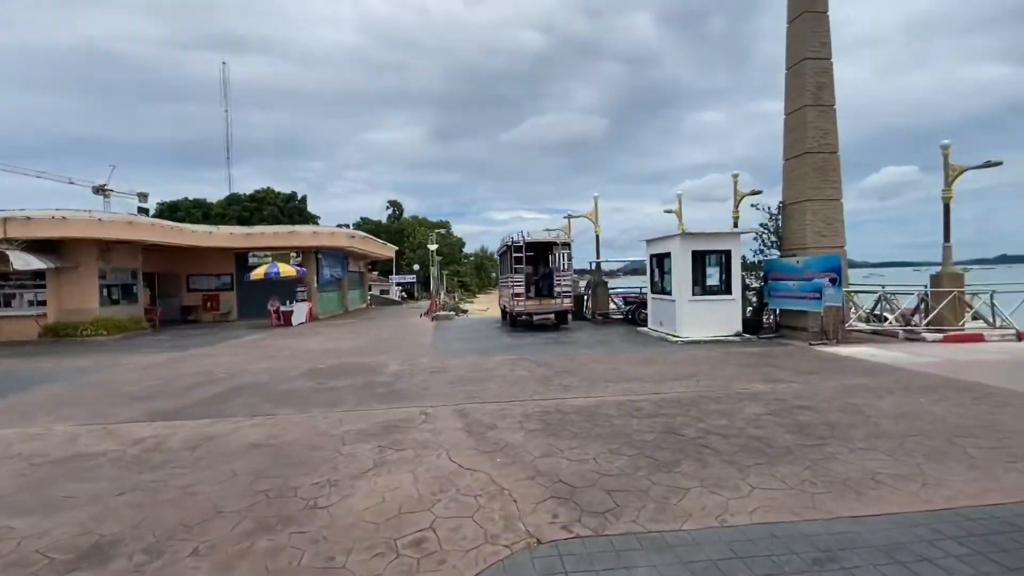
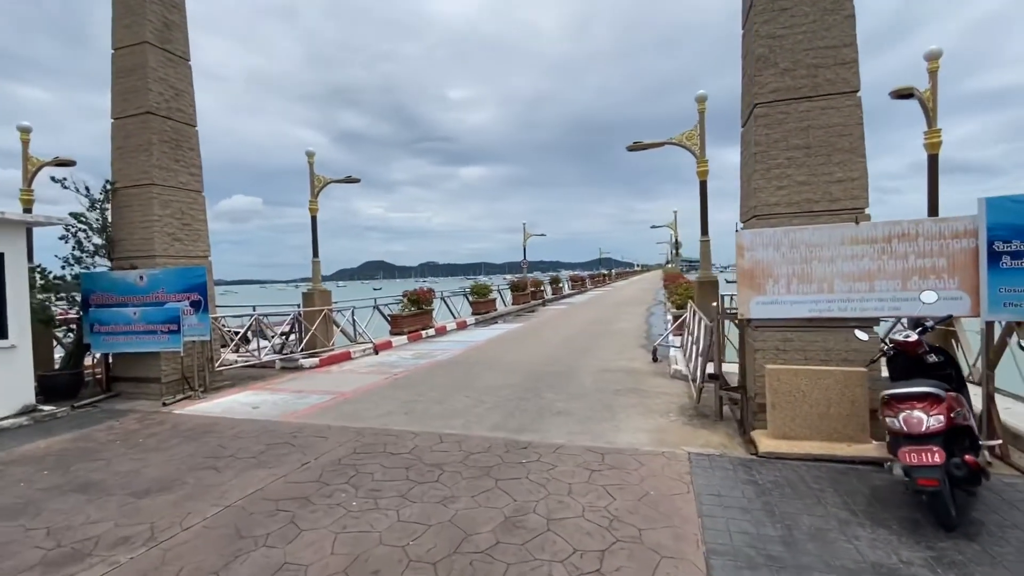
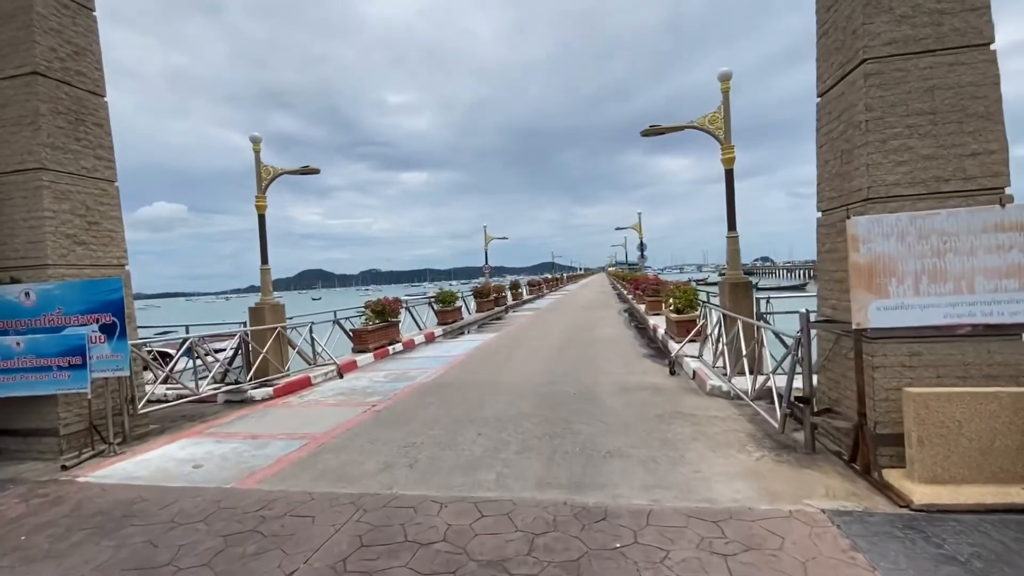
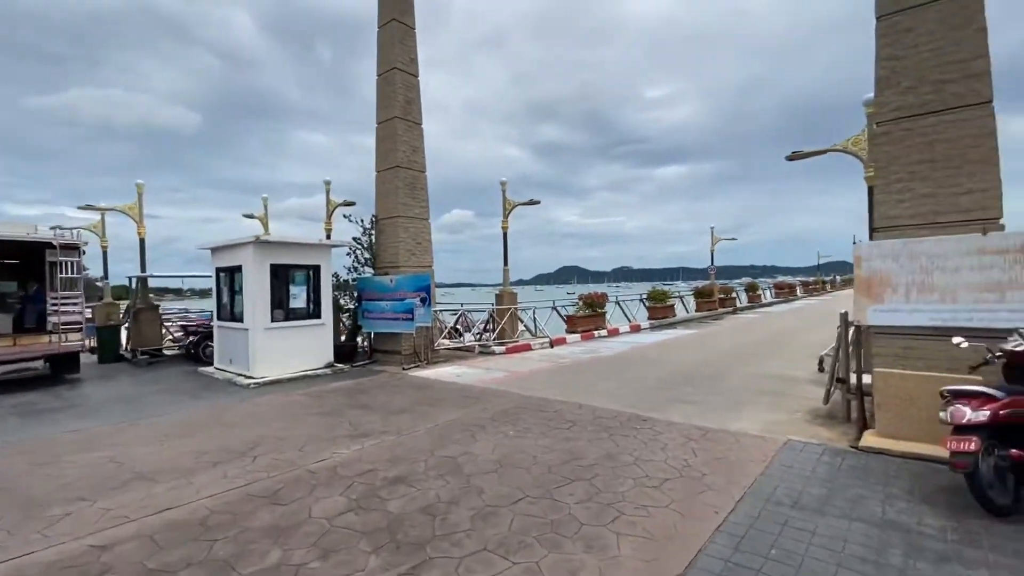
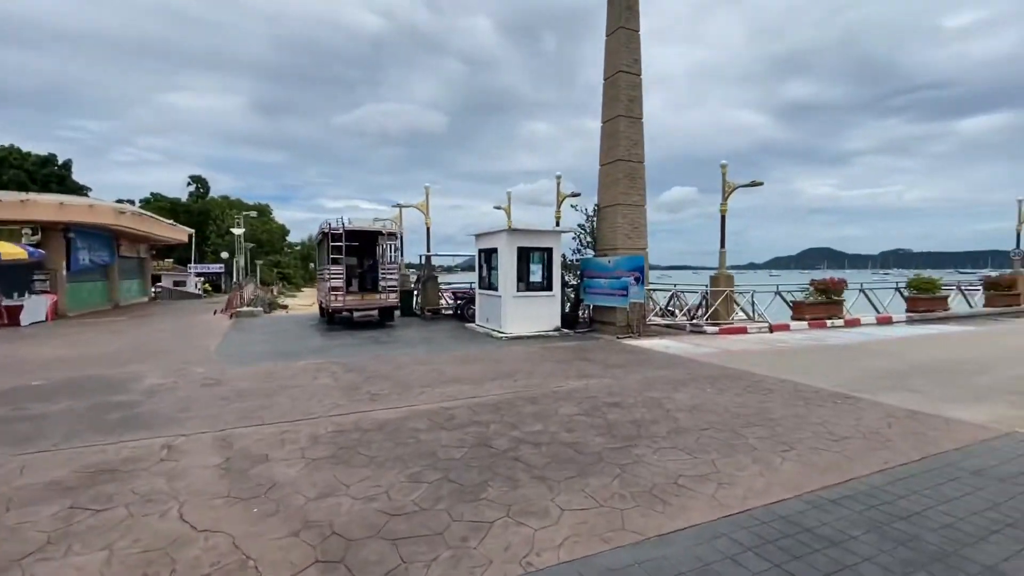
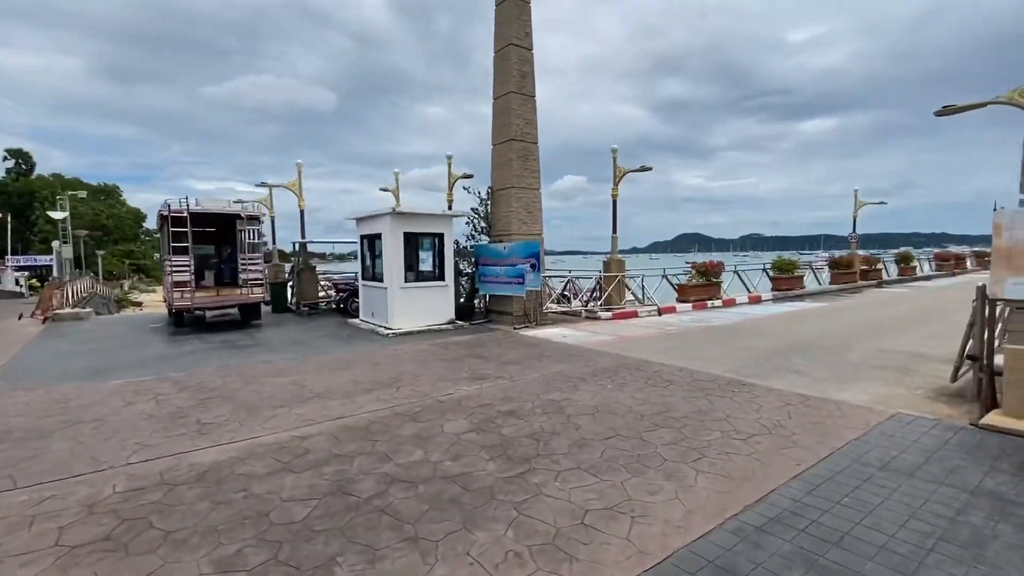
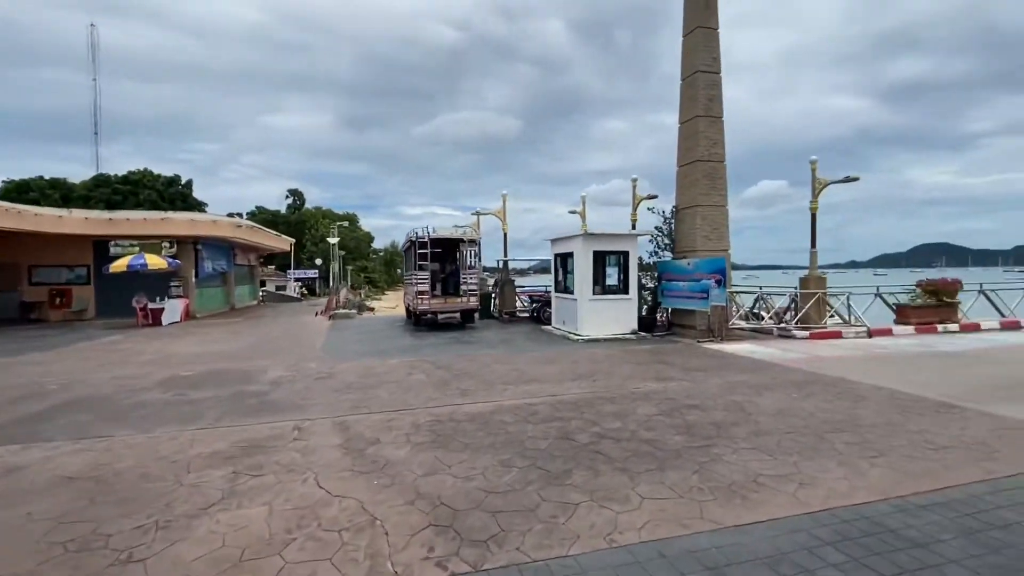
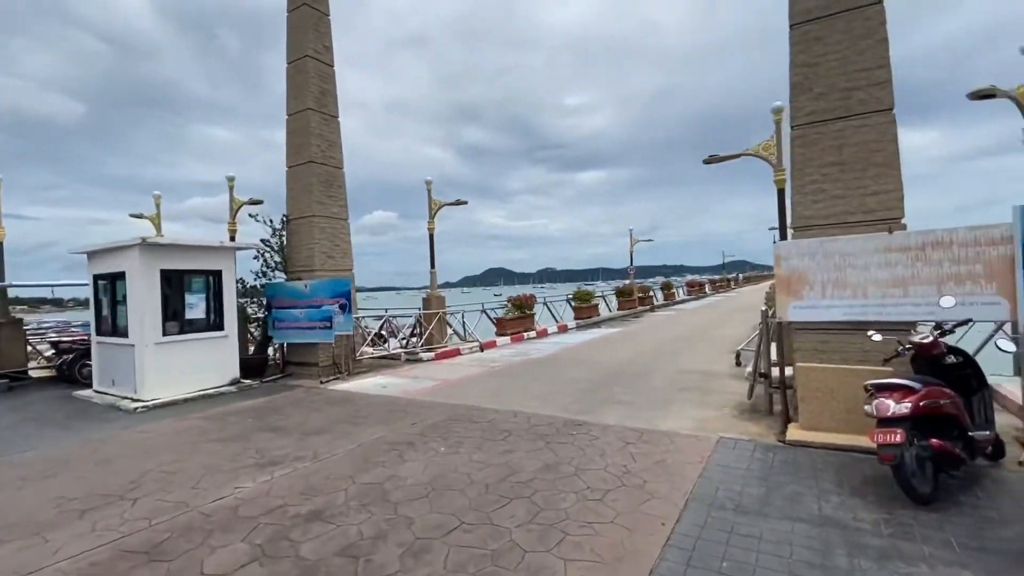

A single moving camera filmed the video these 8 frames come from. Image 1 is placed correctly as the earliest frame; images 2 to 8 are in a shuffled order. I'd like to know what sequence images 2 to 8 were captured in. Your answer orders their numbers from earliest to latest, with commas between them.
7, 5, 6, 4, 8, 2, 3
